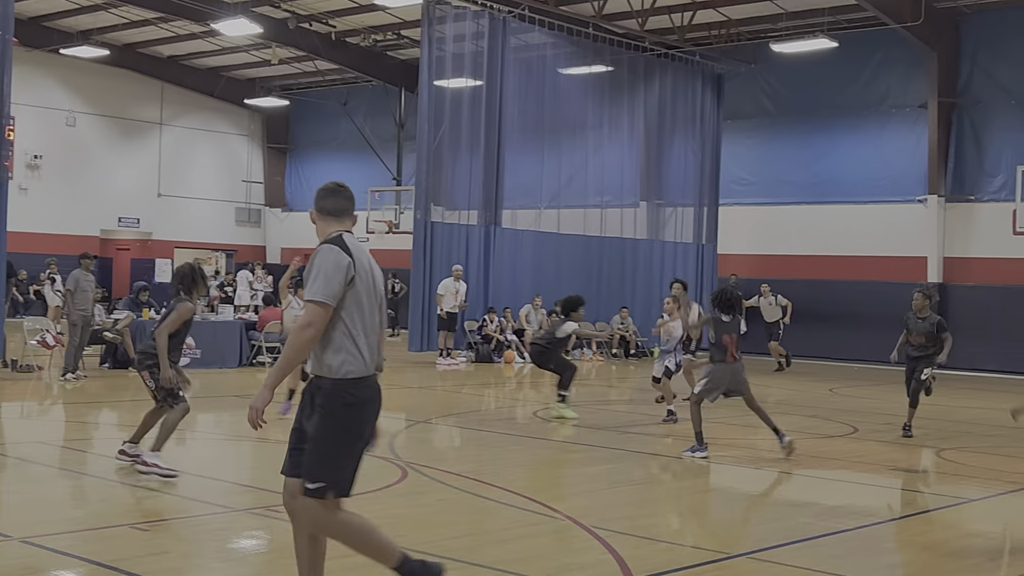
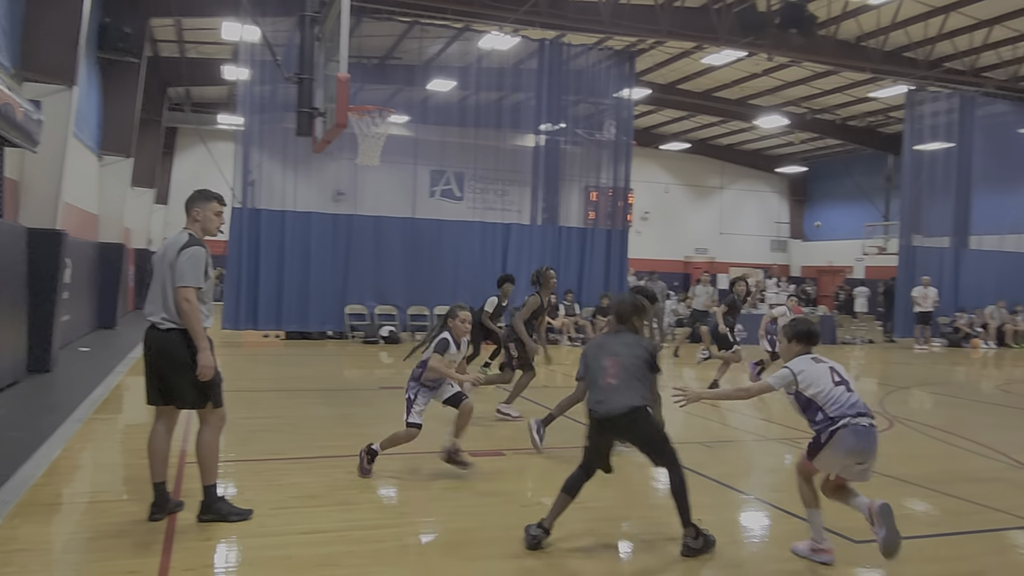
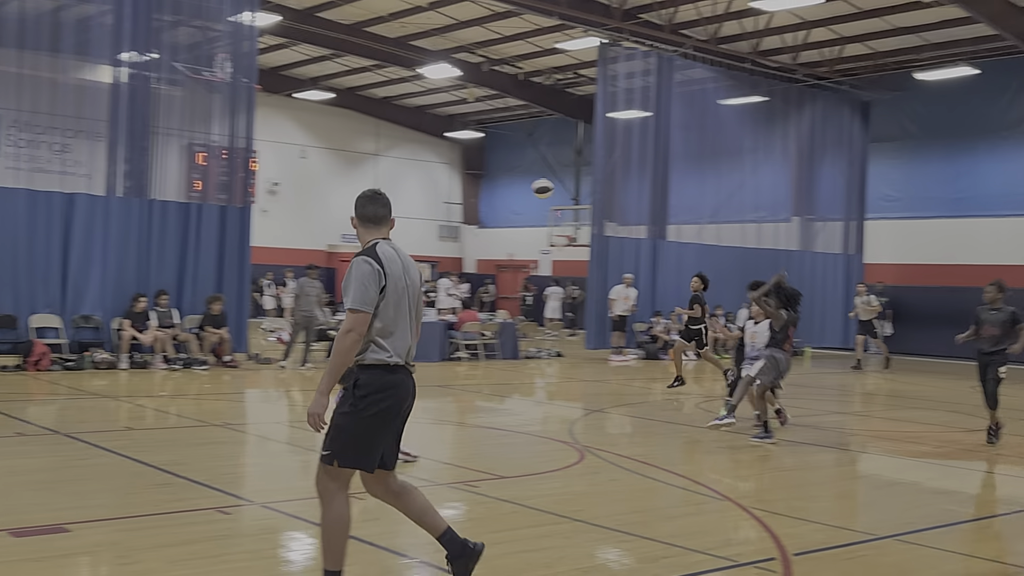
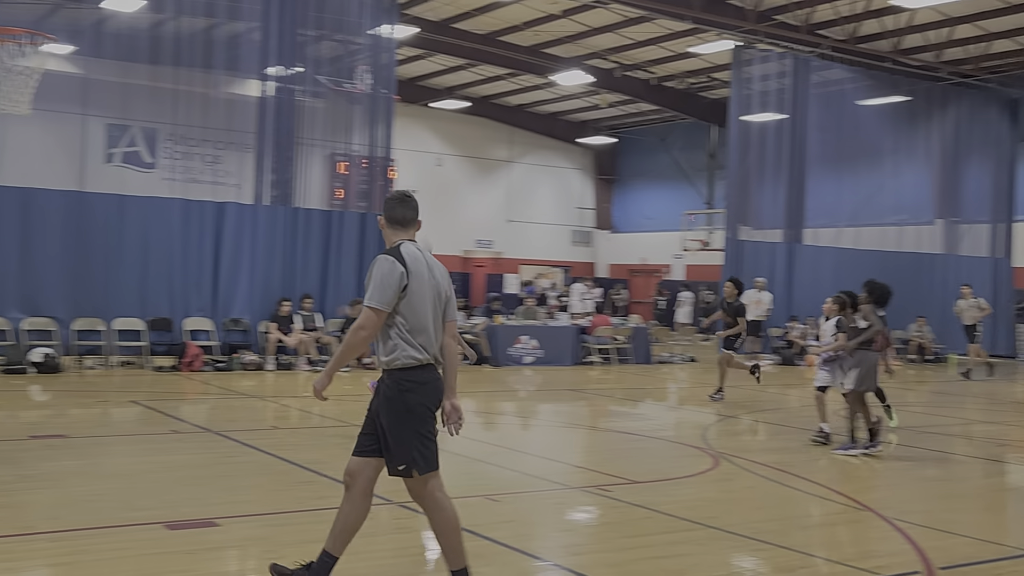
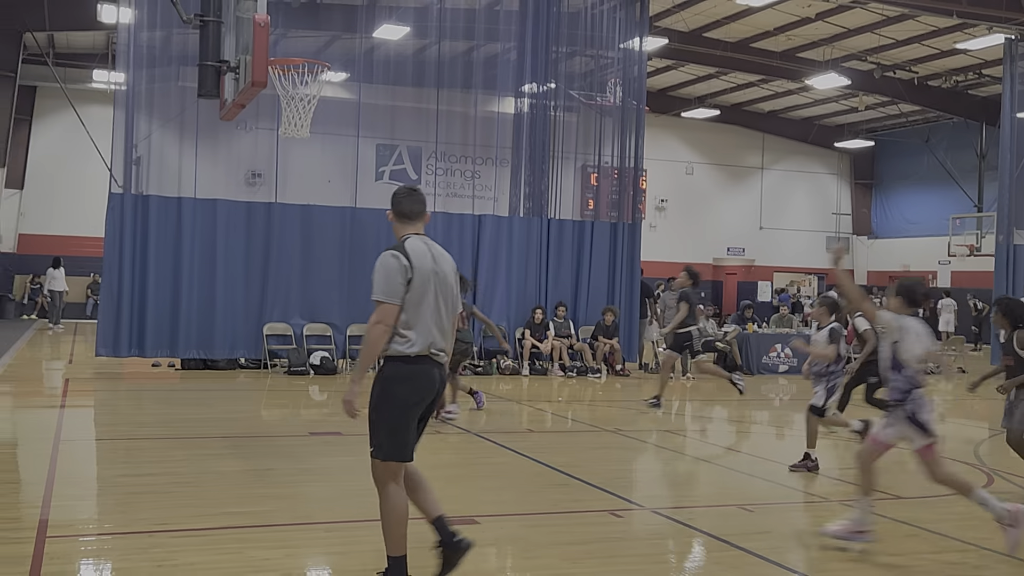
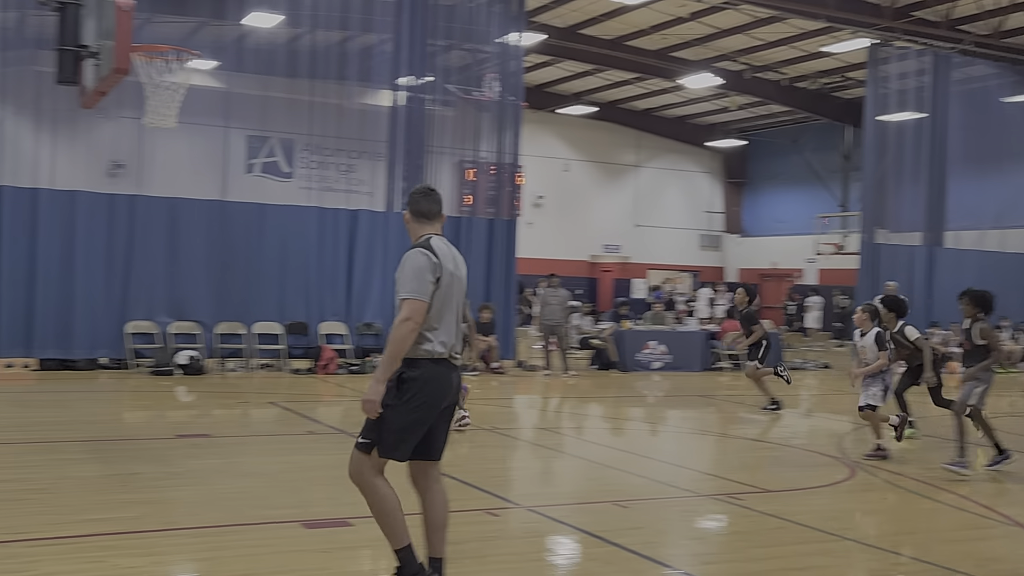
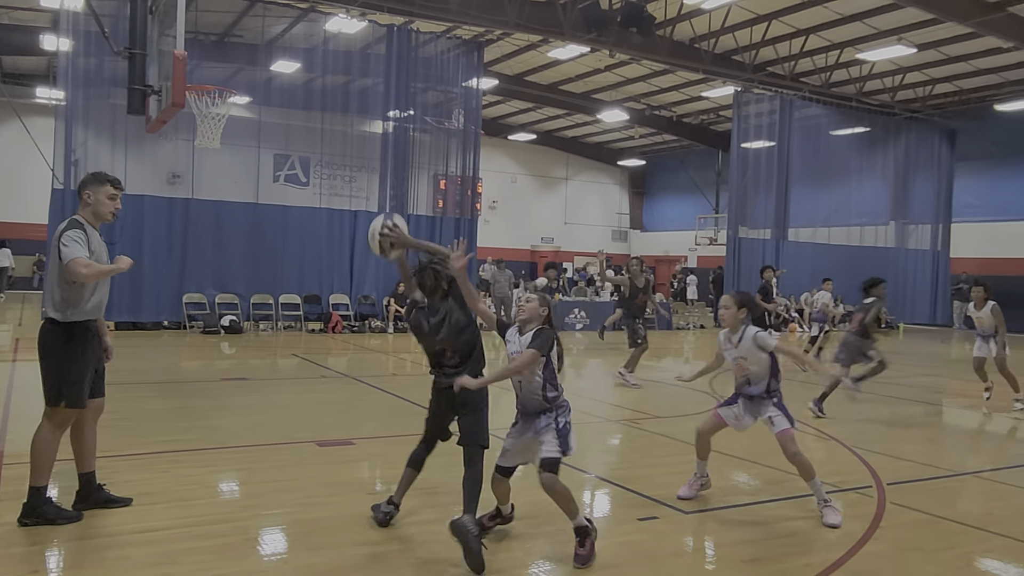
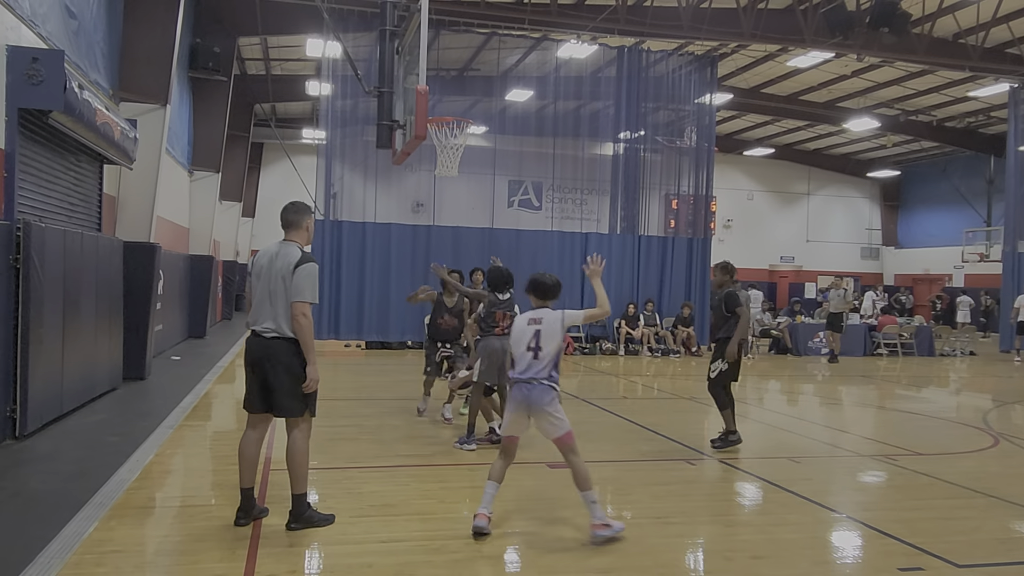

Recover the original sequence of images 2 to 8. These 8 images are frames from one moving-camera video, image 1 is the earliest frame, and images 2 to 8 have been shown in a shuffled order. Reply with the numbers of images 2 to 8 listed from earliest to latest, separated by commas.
3, 4, 6, 5, 8, 2, 7
